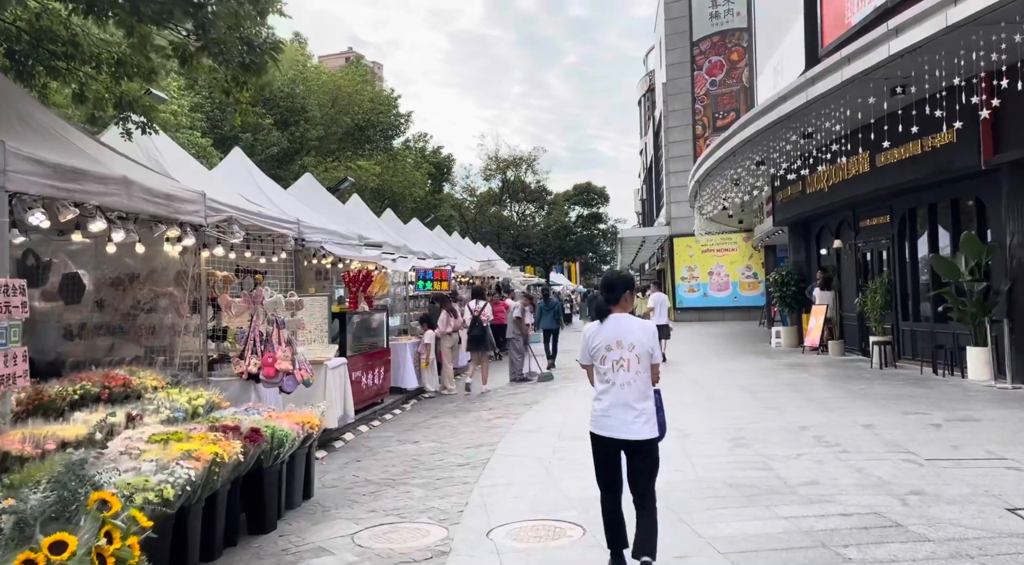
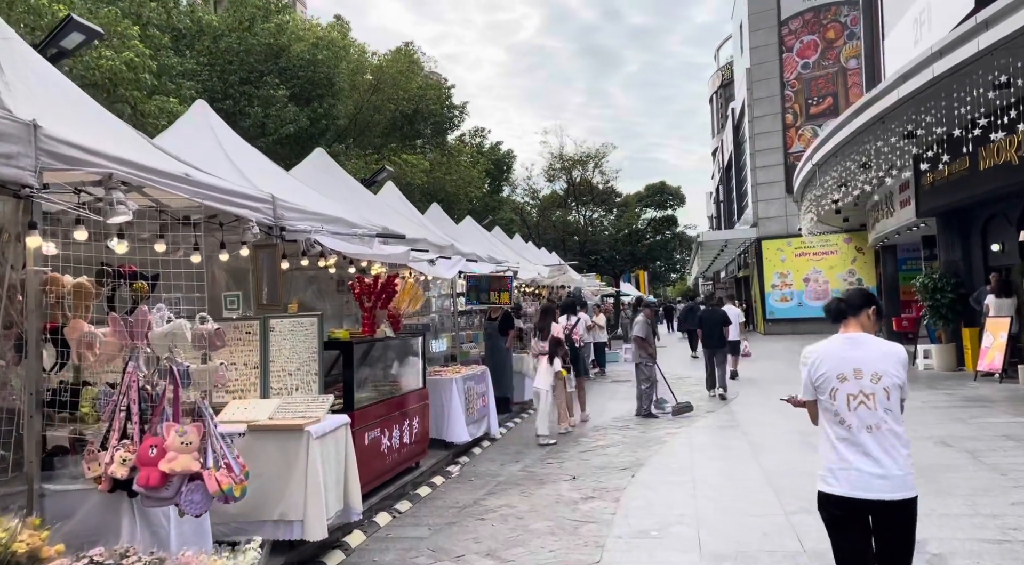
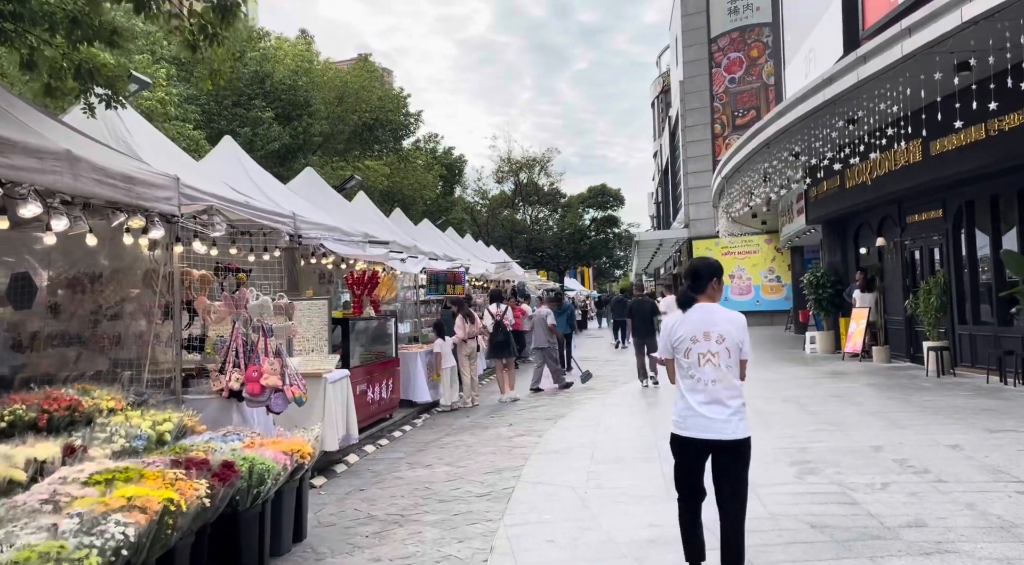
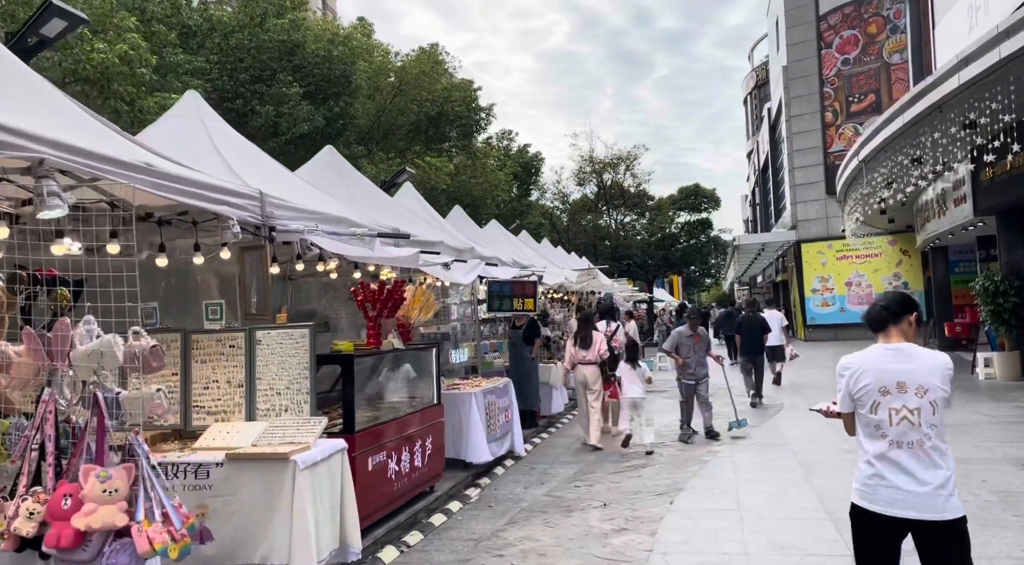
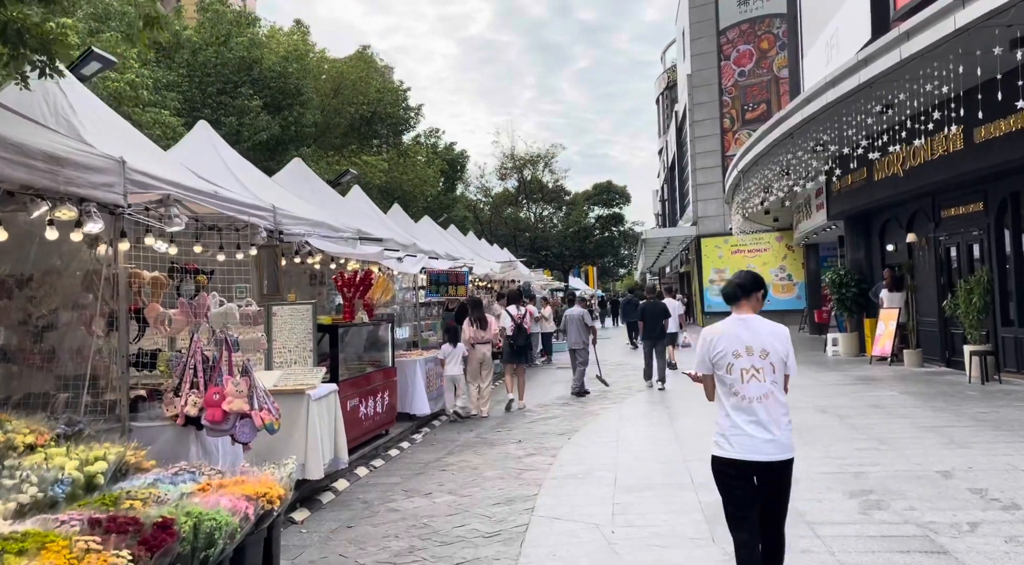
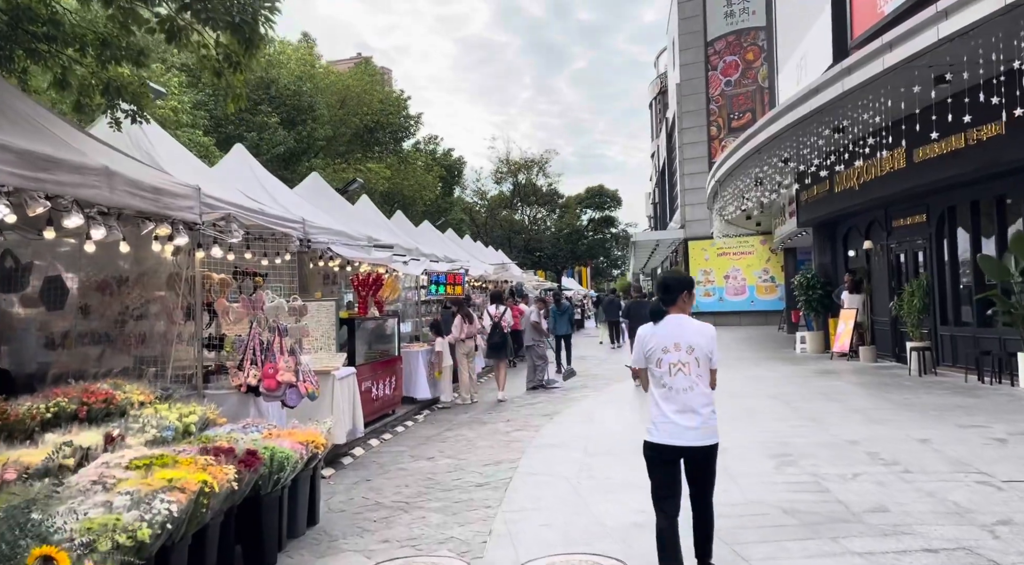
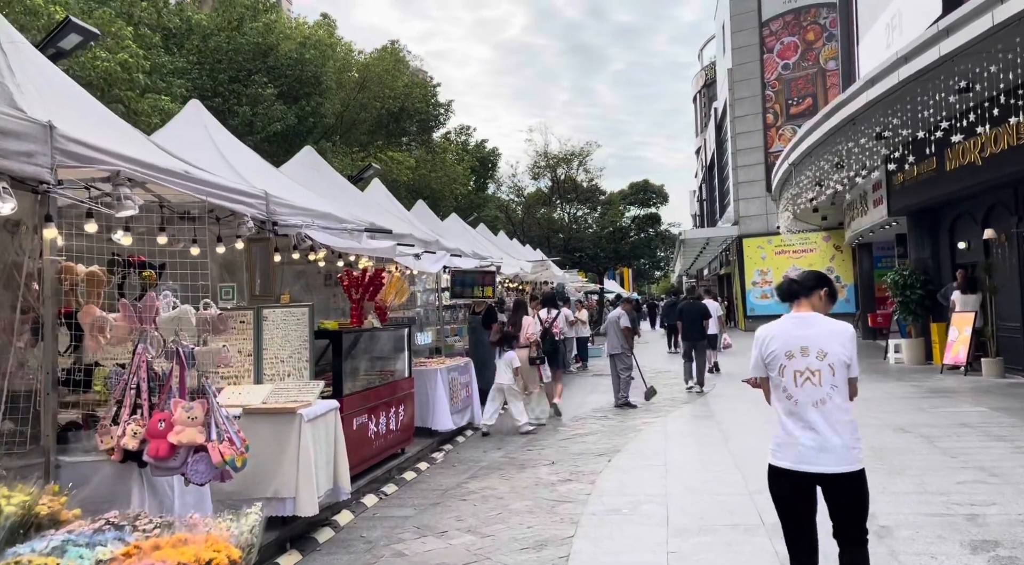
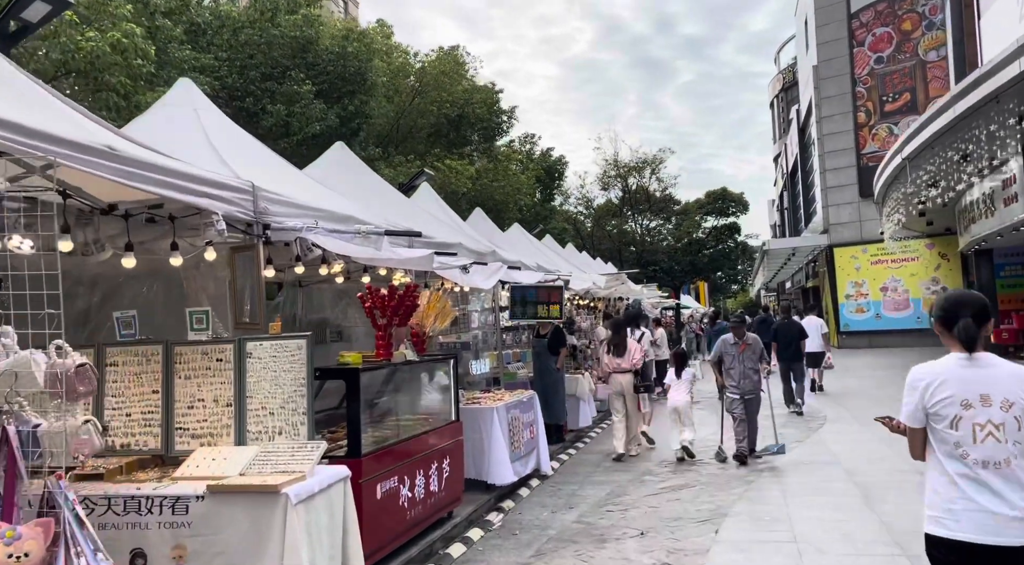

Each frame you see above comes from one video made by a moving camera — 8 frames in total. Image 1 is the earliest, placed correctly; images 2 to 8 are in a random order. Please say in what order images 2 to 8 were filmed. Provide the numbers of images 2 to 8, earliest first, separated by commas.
6, 3, 5, 7, 2, 4, 8
